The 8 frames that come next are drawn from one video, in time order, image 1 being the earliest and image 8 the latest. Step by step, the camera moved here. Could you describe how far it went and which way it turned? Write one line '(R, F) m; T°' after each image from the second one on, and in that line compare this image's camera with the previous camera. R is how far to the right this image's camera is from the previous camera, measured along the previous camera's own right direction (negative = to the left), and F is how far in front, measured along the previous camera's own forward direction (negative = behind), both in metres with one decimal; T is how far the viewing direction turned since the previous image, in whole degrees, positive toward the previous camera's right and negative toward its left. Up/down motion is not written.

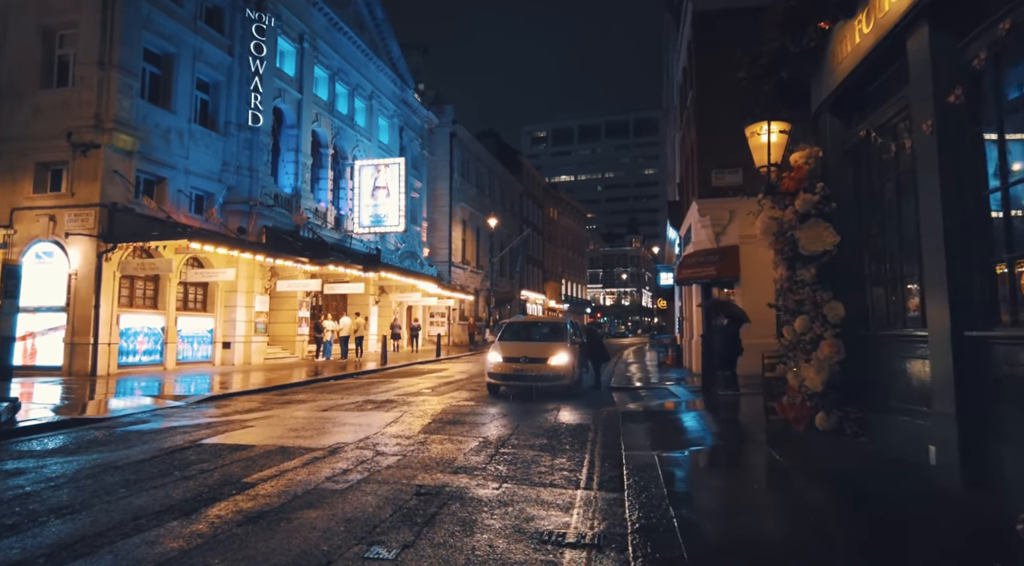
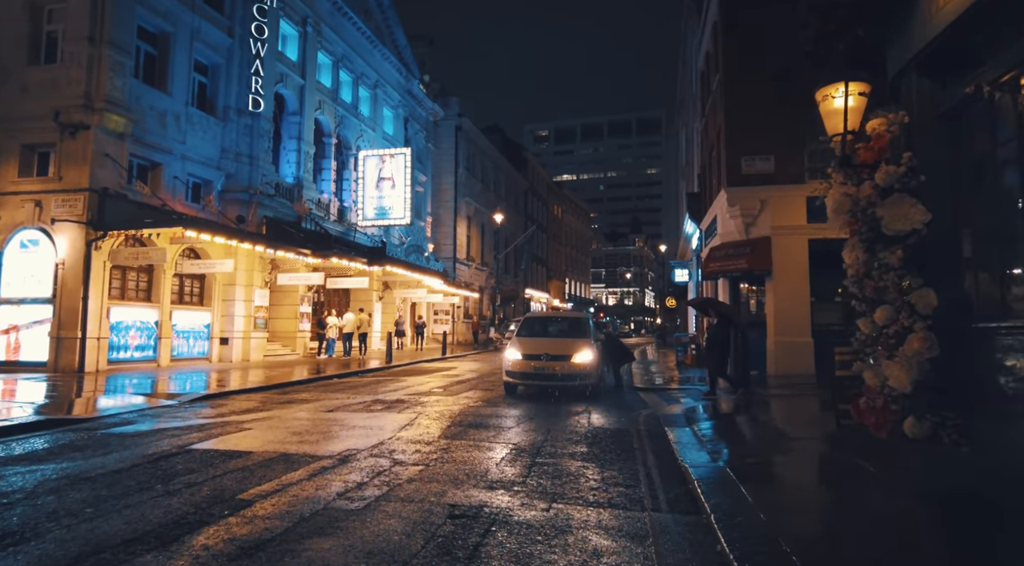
(-0.4, +1.1) m; 0°
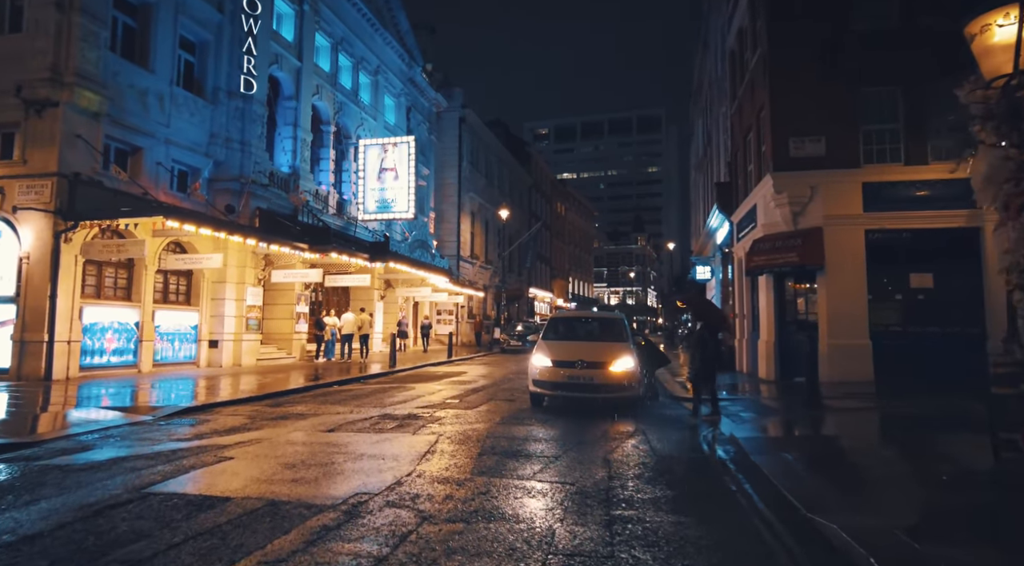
(-0.5, +1.8) m; 0°
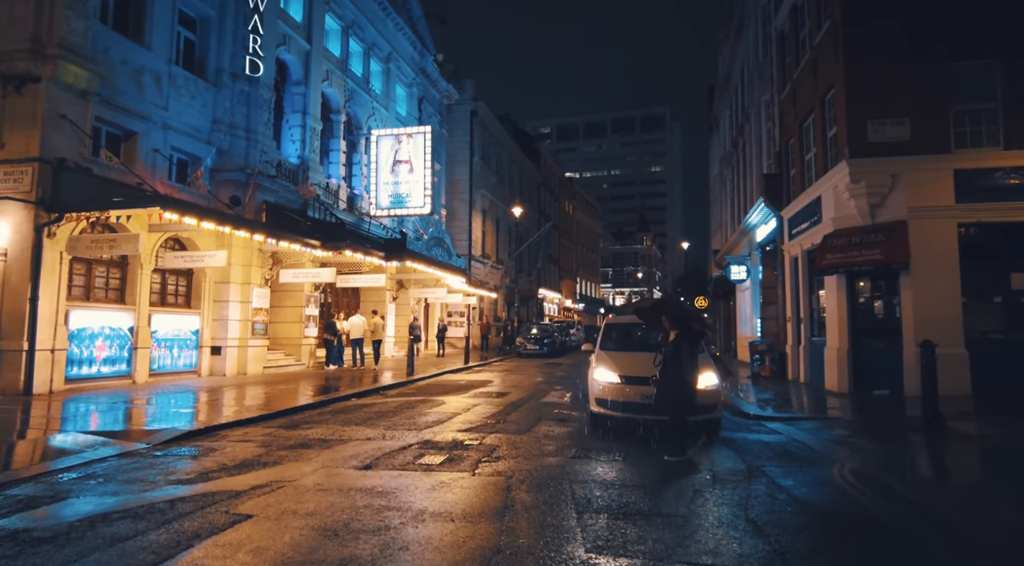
(-0.9, +1.8) m; 0°
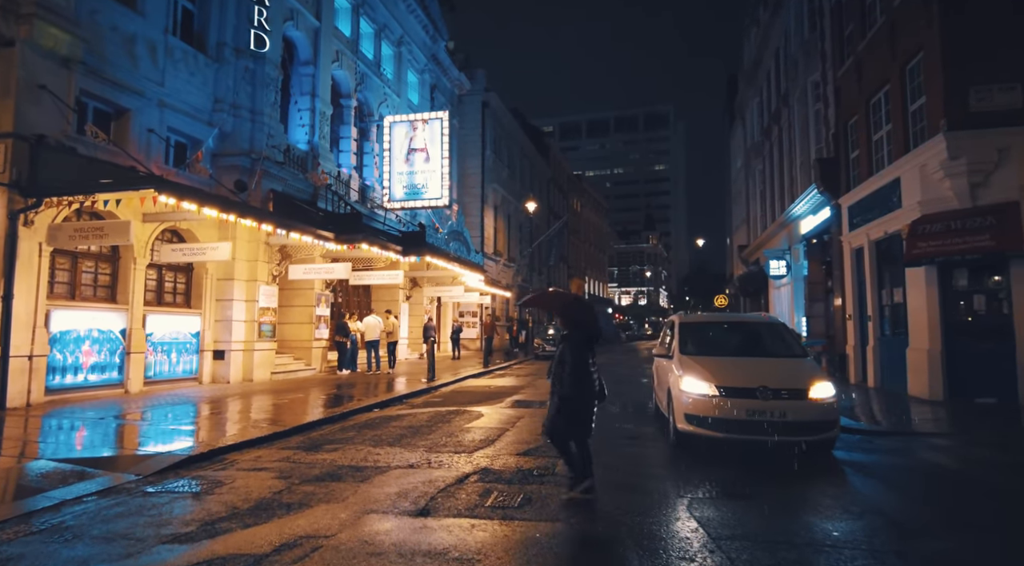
(-0.9, +1.8) m; 0°
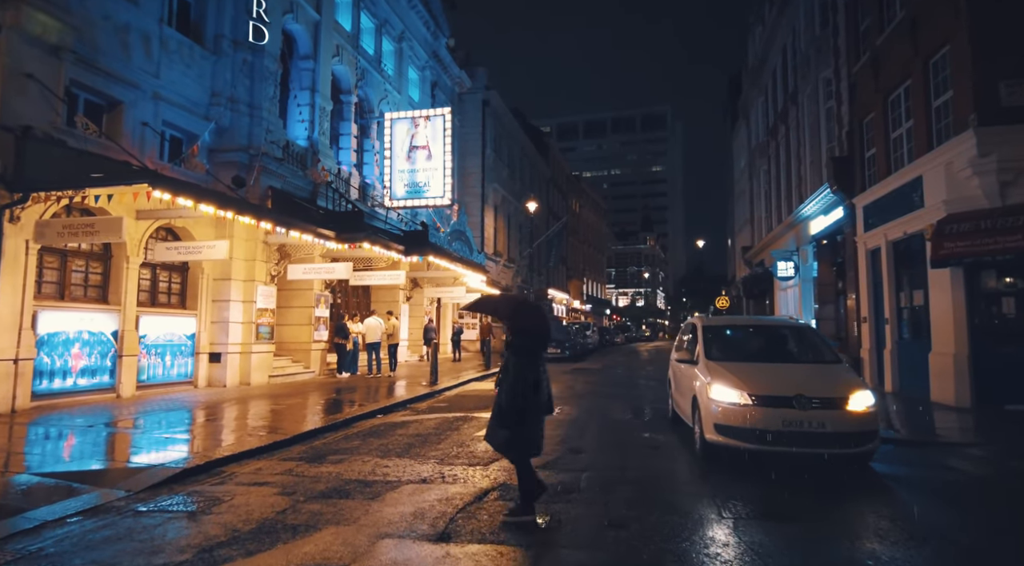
(-0.3, +0.5) m; 0°
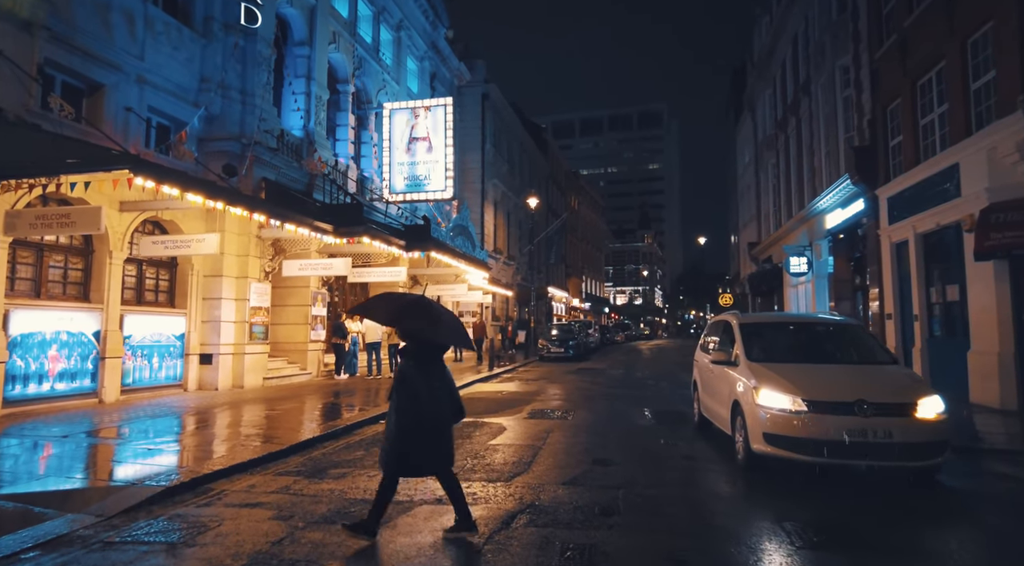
(-0.3, +0.8) m; 0°
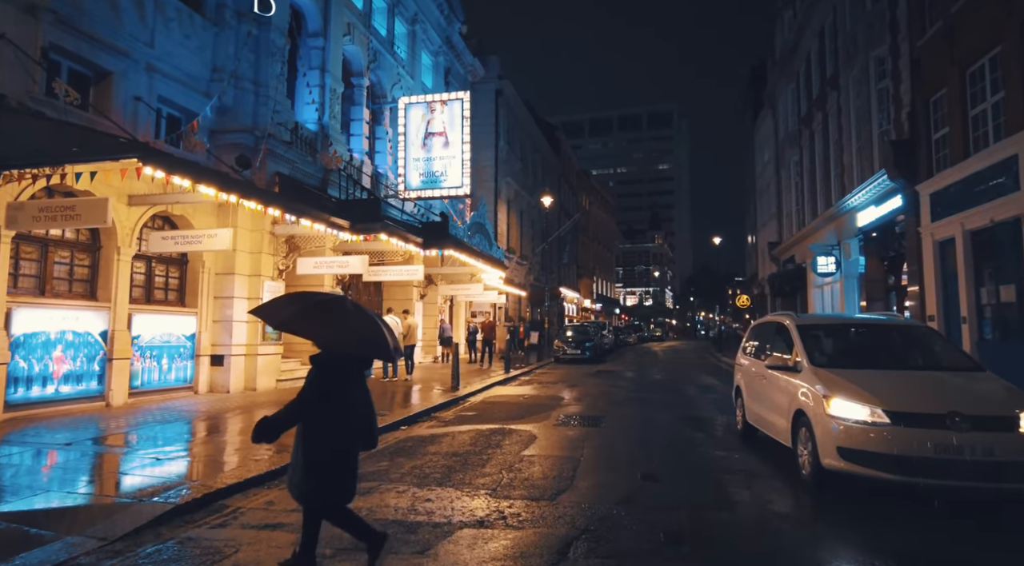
(-0.4, +0.7) m; -1°
